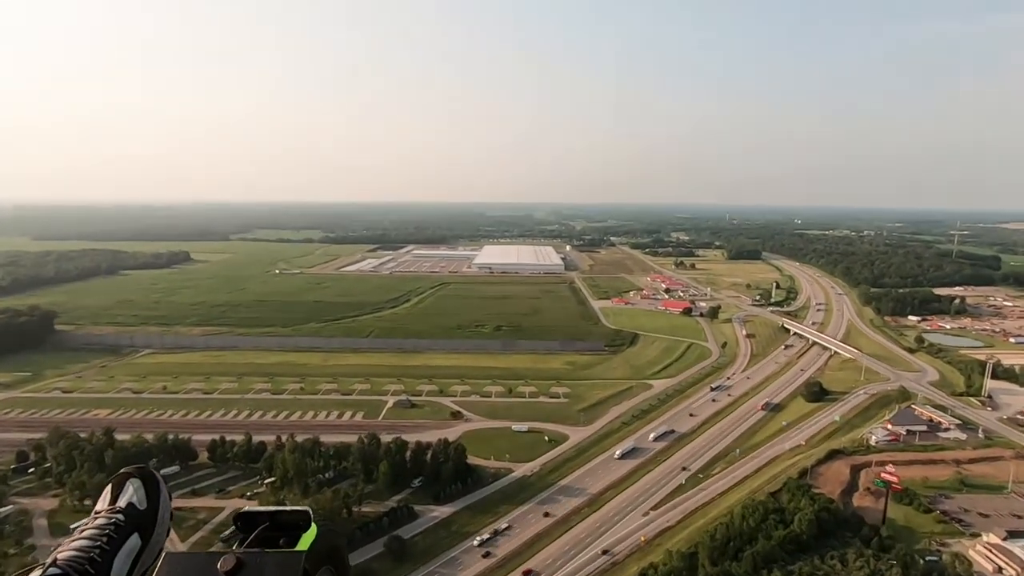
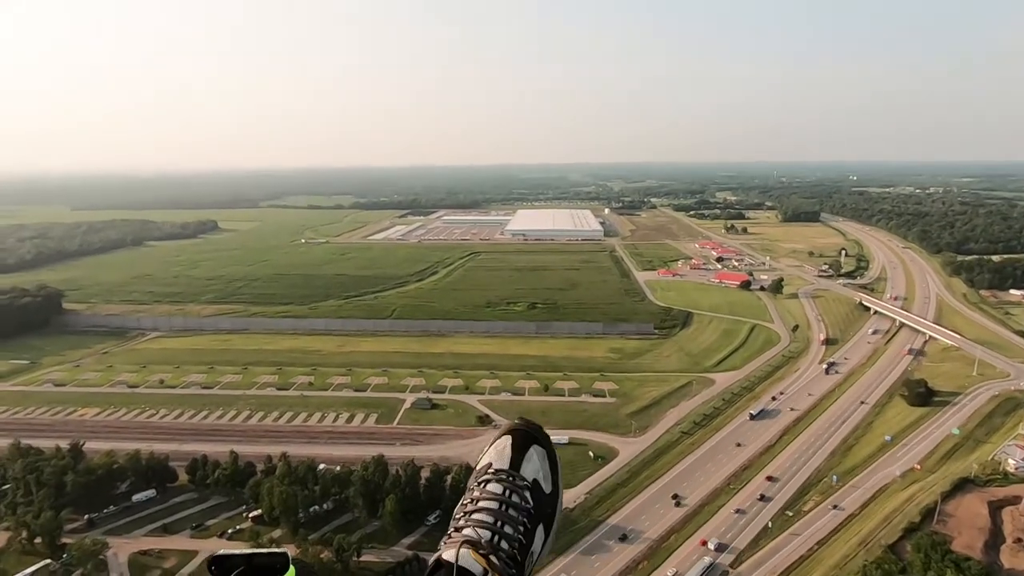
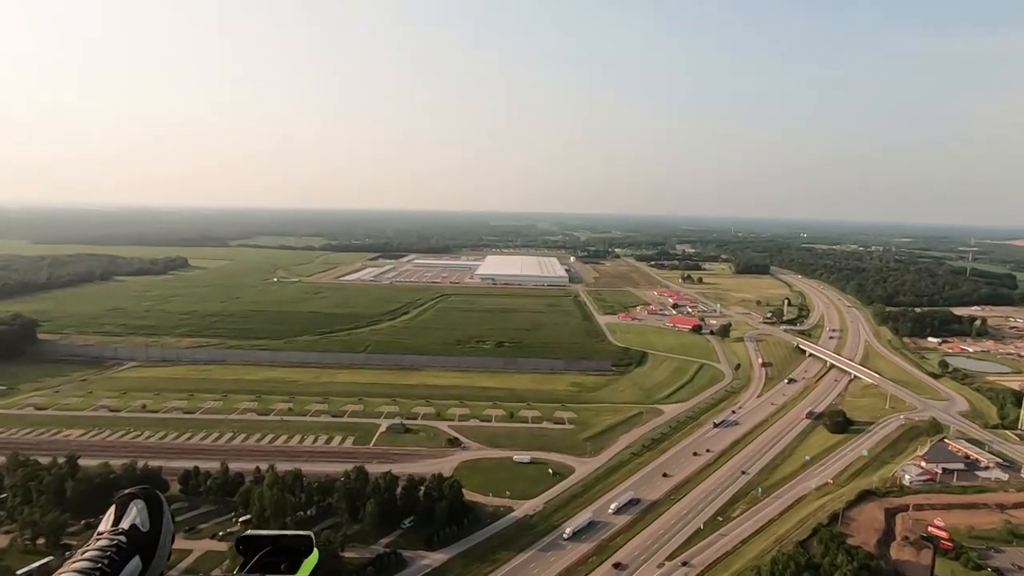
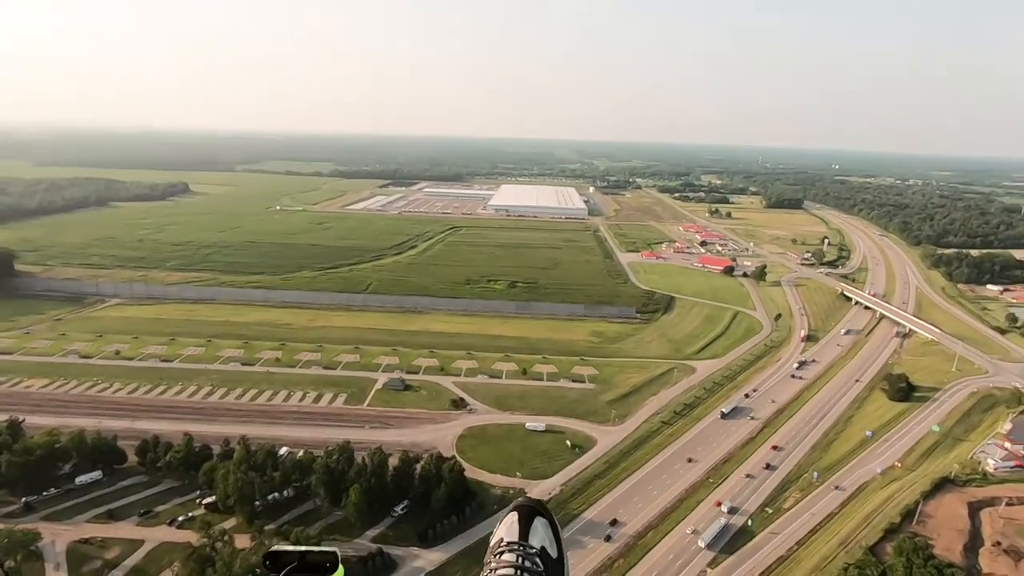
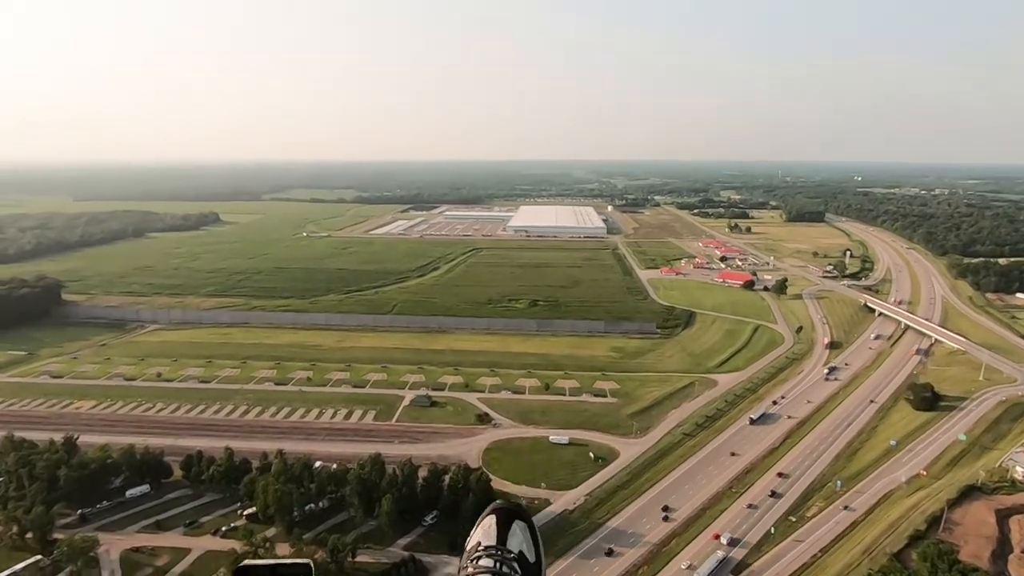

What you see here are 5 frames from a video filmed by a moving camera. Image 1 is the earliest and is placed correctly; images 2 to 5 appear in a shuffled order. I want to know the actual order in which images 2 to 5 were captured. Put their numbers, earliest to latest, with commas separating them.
3, 2, 5, 4
